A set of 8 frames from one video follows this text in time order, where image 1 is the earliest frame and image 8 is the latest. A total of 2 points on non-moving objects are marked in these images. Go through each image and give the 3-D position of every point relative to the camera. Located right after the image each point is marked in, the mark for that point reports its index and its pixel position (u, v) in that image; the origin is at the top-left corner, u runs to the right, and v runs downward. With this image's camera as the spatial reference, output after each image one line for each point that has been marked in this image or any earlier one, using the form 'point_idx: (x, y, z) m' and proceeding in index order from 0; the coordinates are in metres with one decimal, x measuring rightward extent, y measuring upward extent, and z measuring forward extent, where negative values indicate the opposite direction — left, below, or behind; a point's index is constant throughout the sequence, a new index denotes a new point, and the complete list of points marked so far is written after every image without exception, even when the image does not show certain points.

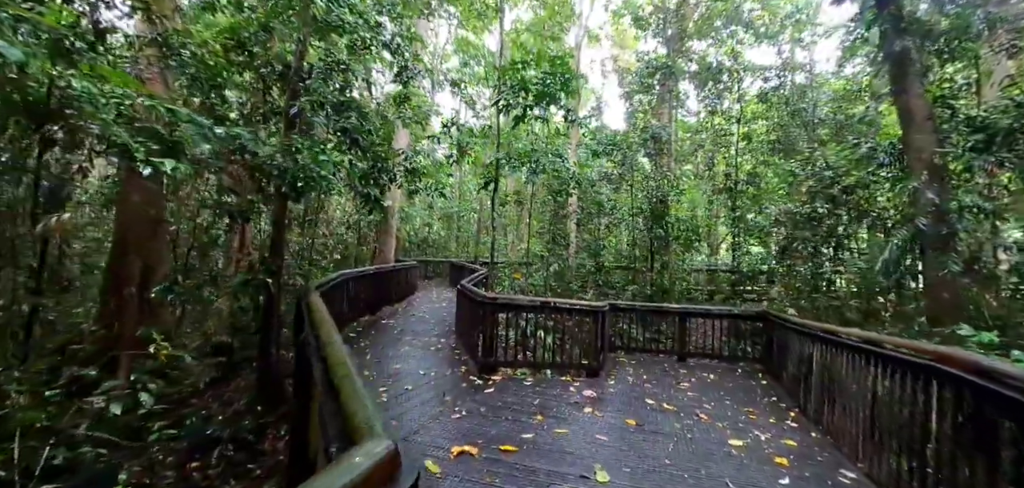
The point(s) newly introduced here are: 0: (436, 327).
0: (-1.0, -1.1, +5.9) m
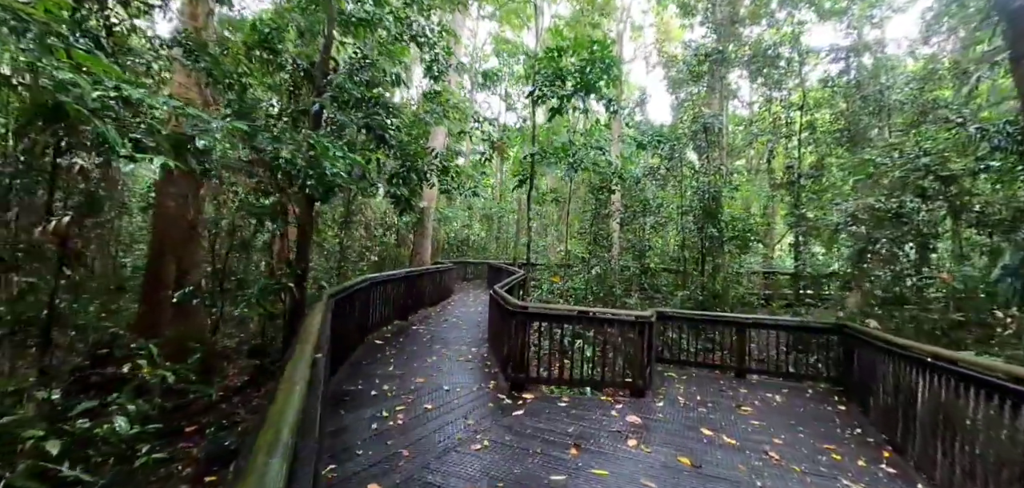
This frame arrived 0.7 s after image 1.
0: (-0.6, -1.2, +5.6) m
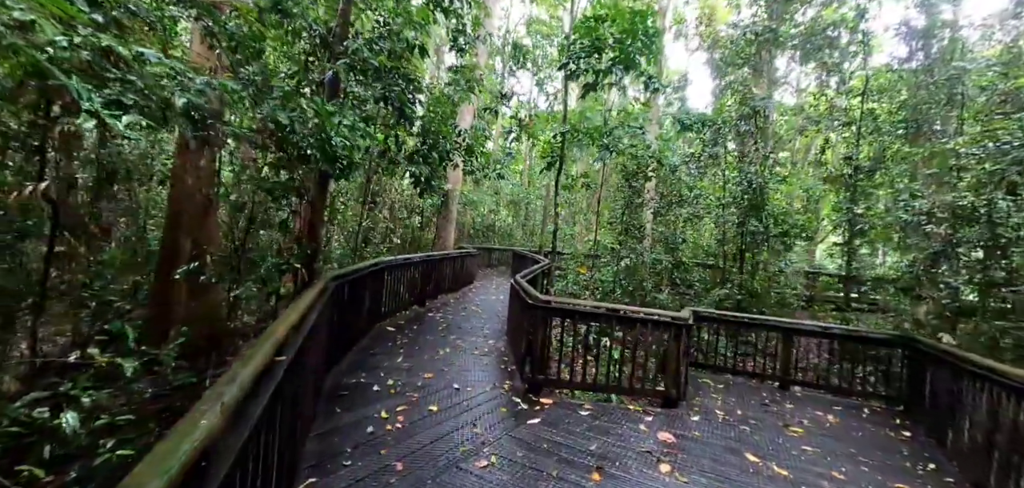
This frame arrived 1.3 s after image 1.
0: (-0.3, -1.0, +5.3) m
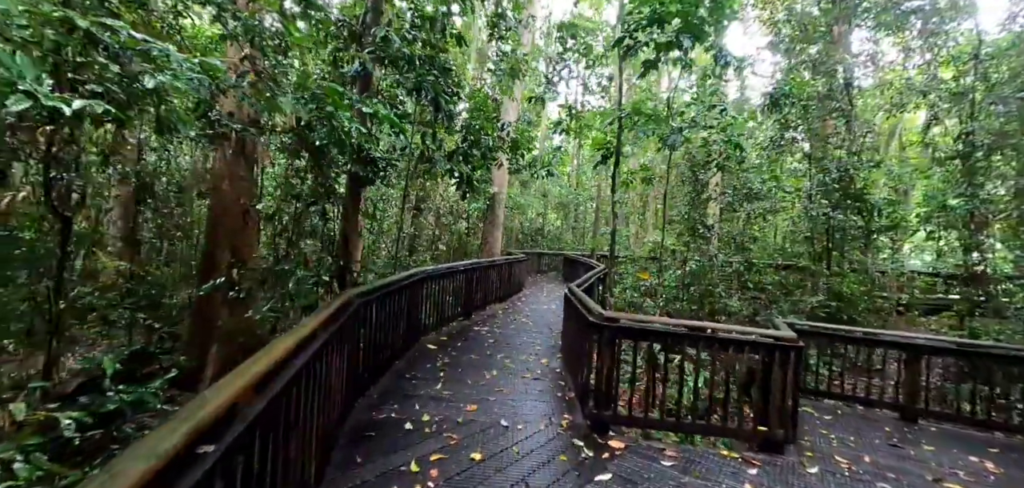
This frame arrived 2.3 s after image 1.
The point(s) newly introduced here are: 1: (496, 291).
0: (+0.3, -1.0, +4.7) m
1: (-0.3, -0.8, +7.1) m
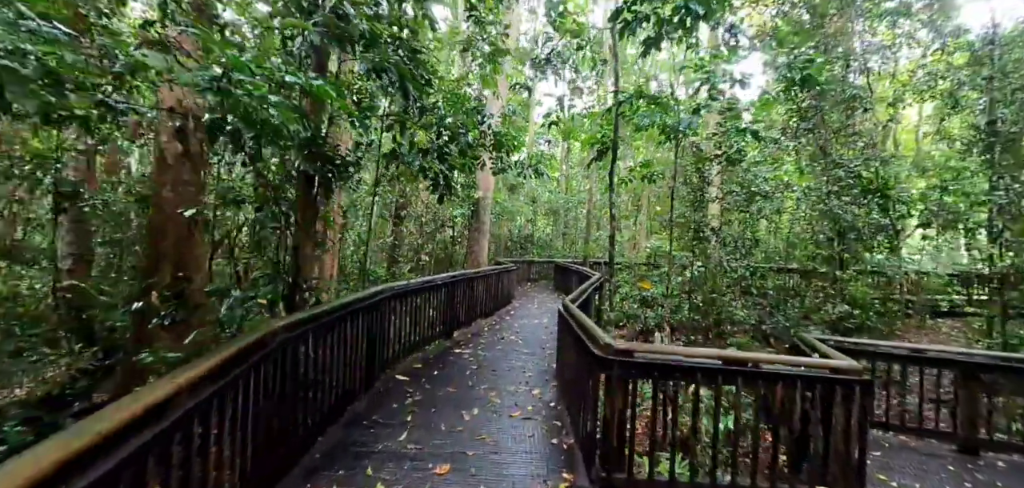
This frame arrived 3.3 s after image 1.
0: (+0.2, -1.1, +4.1) m
1: (-0.4, -0.9, +6.4) m
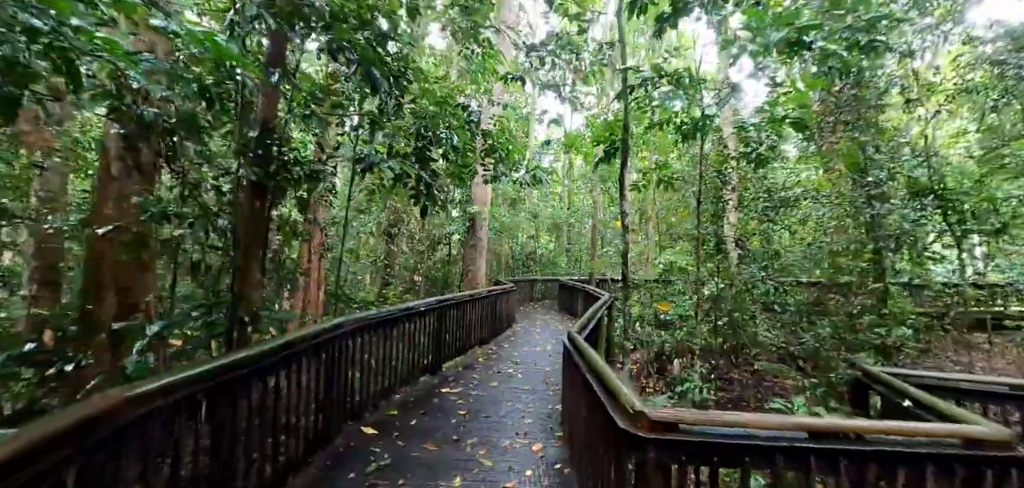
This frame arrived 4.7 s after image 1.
0: (+0.1, -1.3, +3.4) m
1: (-0.4, -1.2, +5.8) m
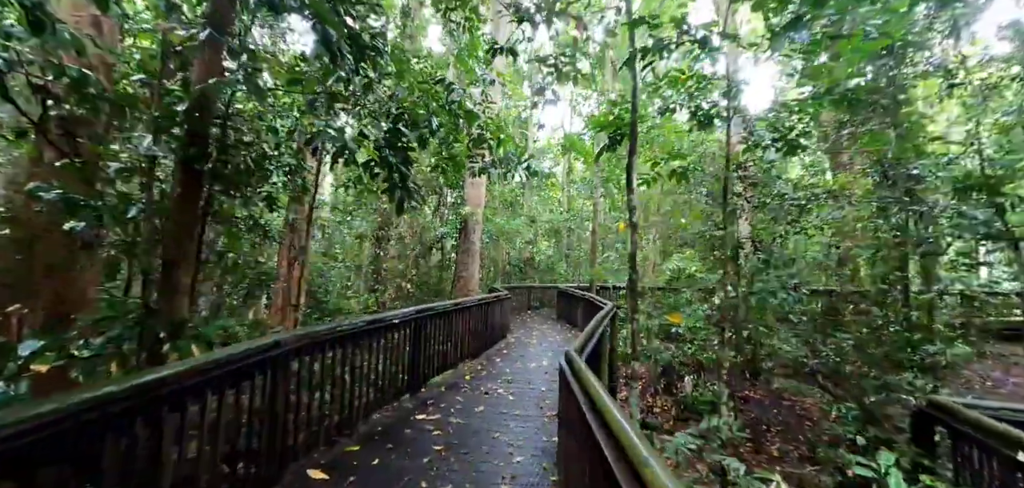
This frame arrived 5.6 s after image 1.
0: (0.0, -1.3, +2.9) m
1: (-0.5, -1.2, +5.2) m
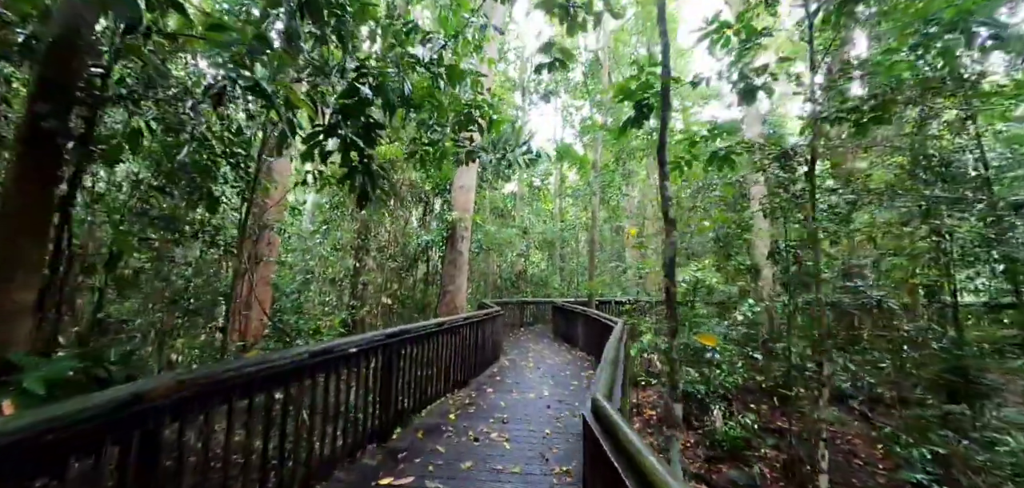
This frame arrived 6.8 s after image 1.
0: (0.0, -1.3, +2.1) m
1: (-0.6, -1.3, +4.4) m
